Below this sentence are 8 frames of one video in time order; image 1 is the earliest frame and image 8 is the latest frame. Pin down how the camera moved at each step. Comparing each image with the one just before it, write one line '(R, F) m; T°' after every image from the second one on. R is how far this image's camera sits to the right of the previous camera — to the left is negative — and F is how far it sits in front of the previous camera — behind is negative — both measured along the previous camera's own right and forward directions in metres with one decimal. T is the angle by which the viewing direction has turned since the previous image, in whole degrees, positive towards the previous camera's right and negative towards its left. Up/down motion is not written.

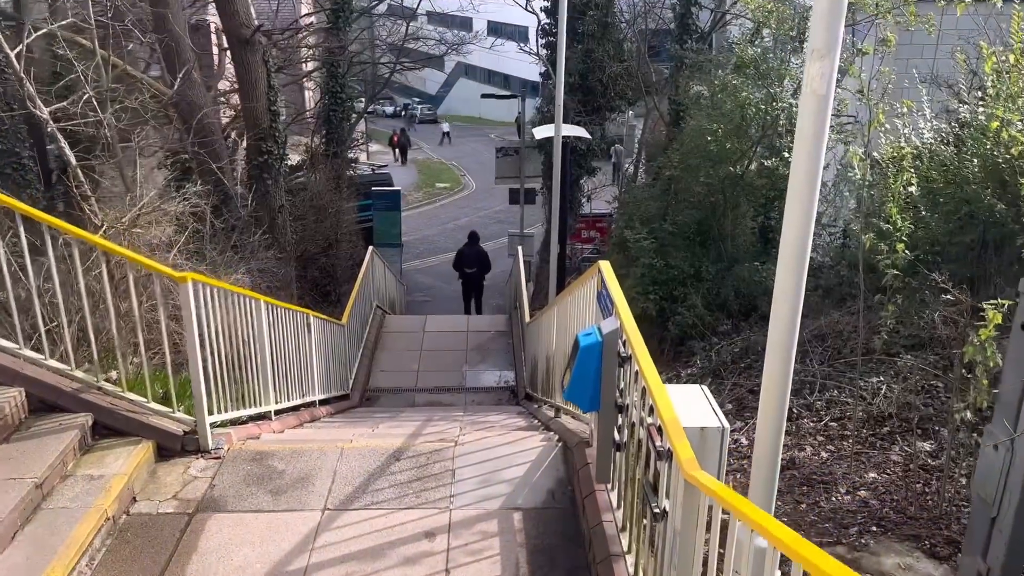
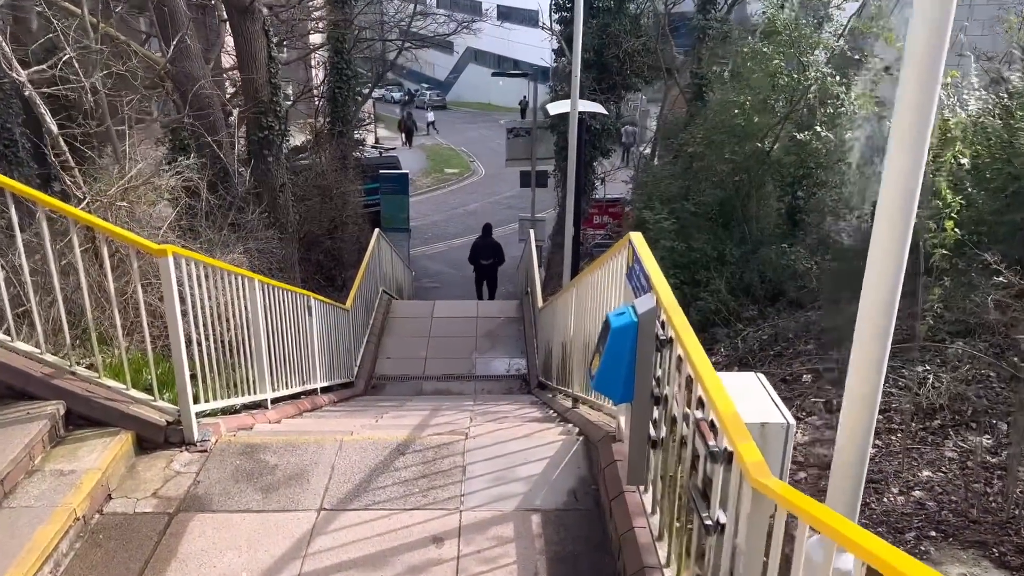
(0.0, +0.5) m; -1°
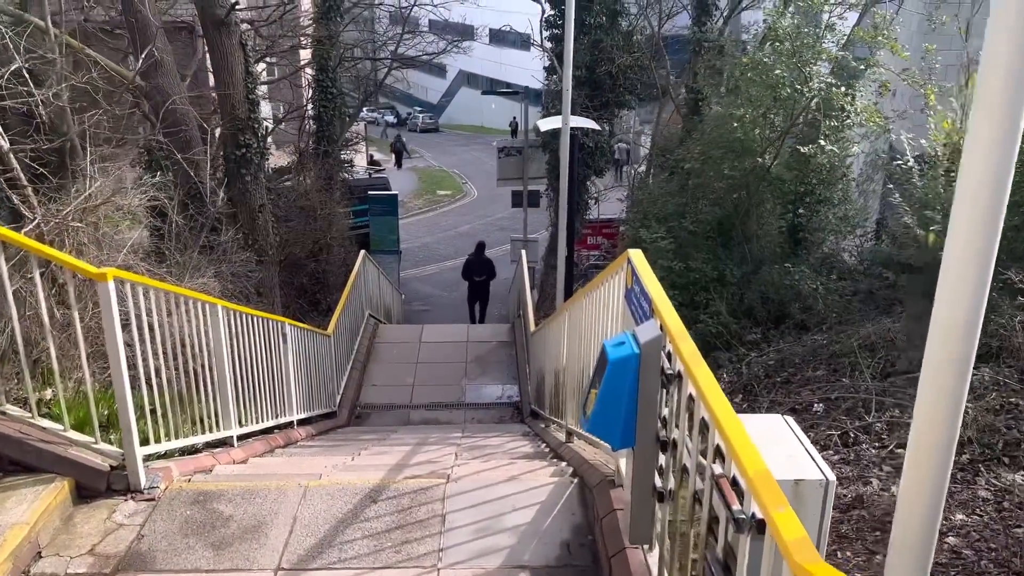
(0.0, +0.5) m; 0°
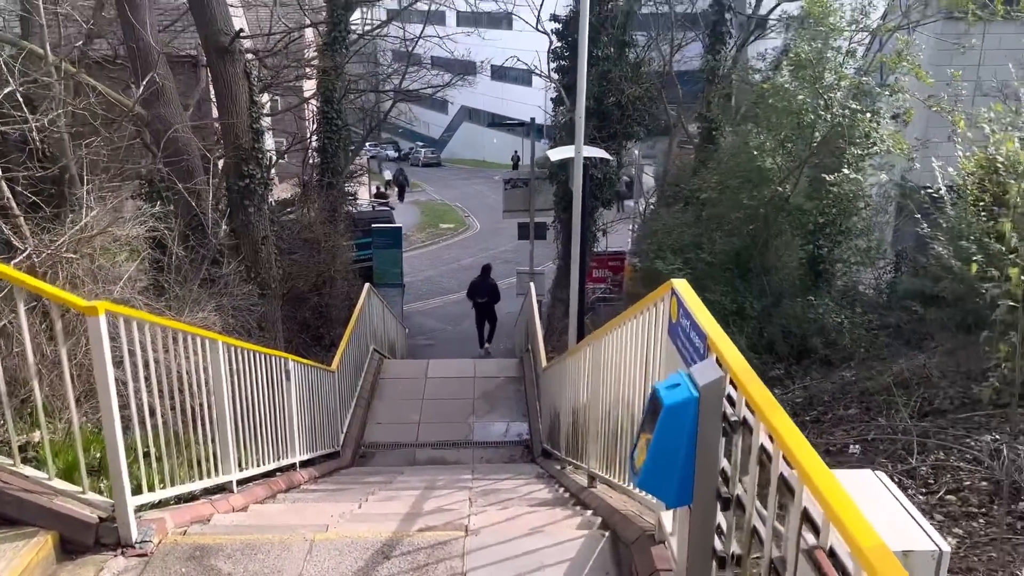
(-0.1, +0.3) m; 0°
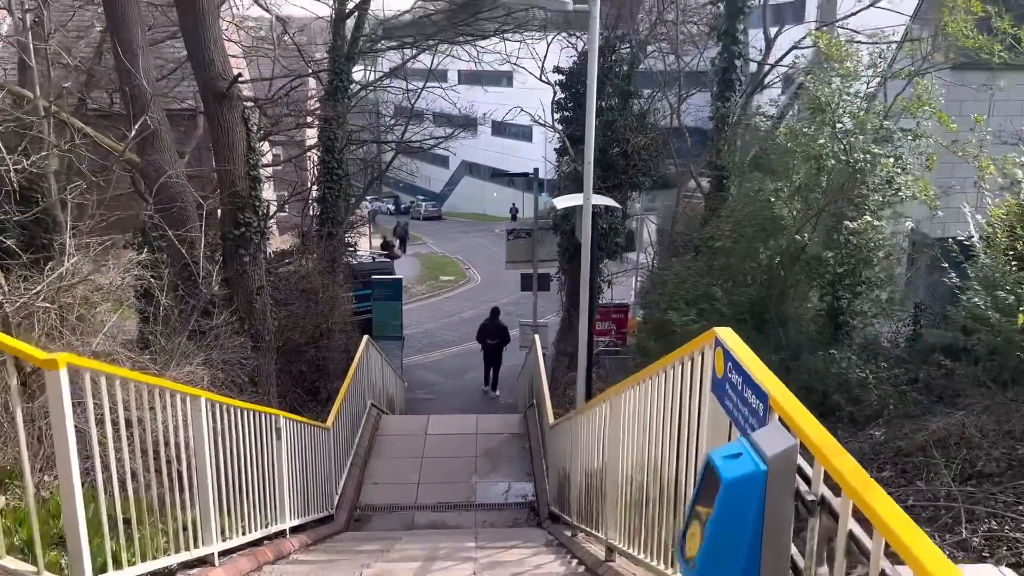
(-0.1, +0.4) m; 0°
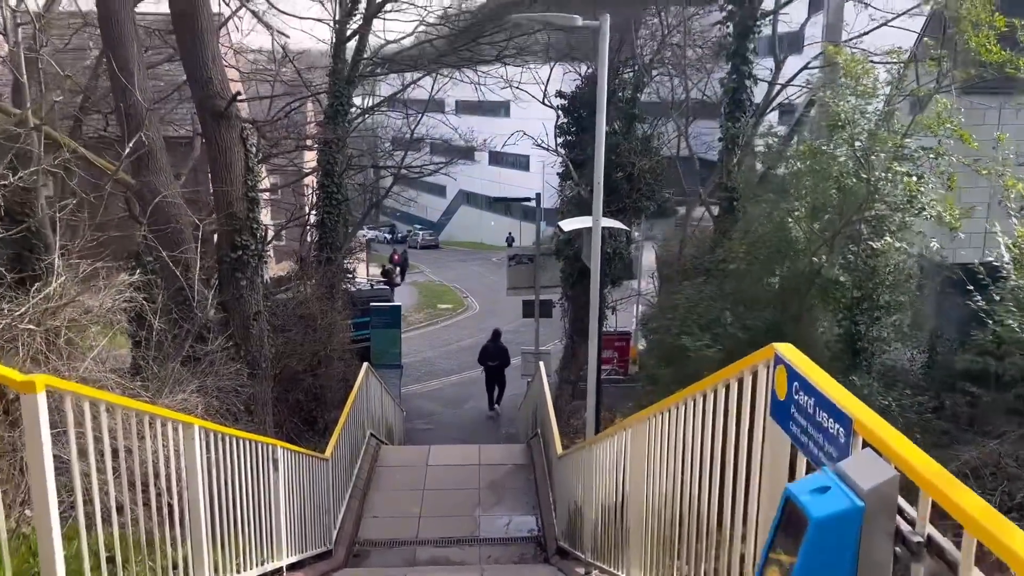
(-0.1, +0.3) m; 0°
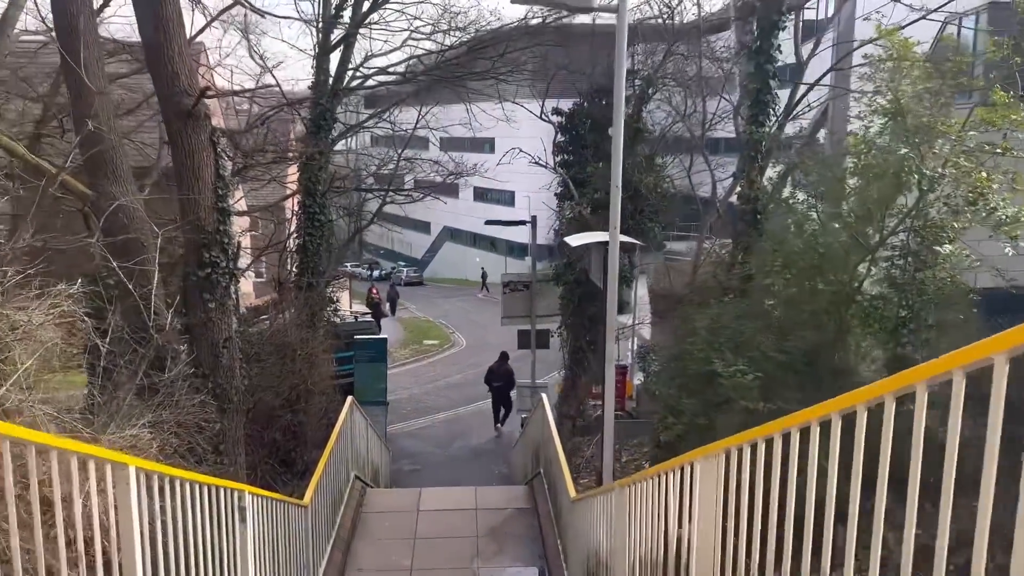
(-0.2, +0.9) m; +1°
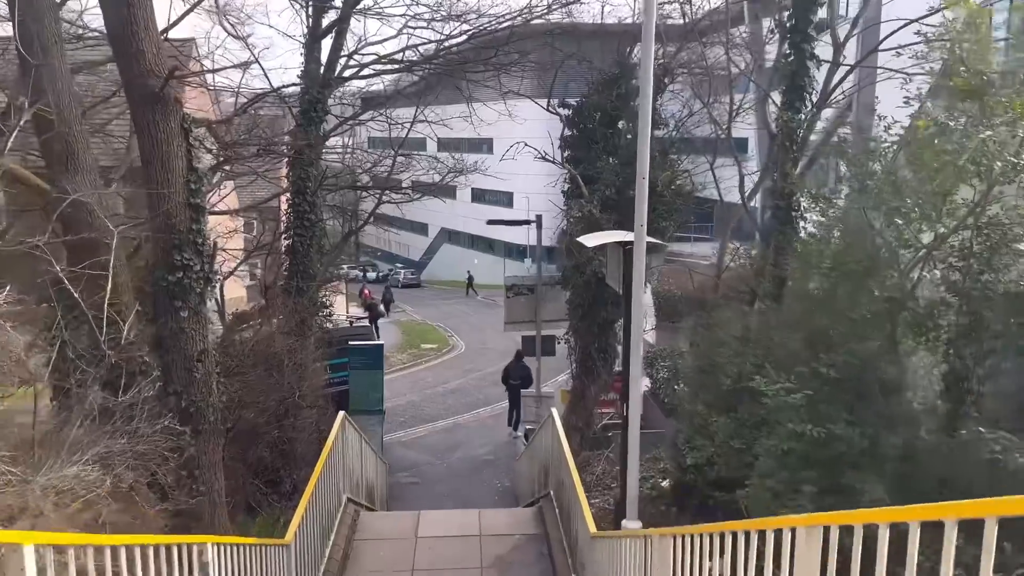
(-0.1, +0.8) m; 0°
